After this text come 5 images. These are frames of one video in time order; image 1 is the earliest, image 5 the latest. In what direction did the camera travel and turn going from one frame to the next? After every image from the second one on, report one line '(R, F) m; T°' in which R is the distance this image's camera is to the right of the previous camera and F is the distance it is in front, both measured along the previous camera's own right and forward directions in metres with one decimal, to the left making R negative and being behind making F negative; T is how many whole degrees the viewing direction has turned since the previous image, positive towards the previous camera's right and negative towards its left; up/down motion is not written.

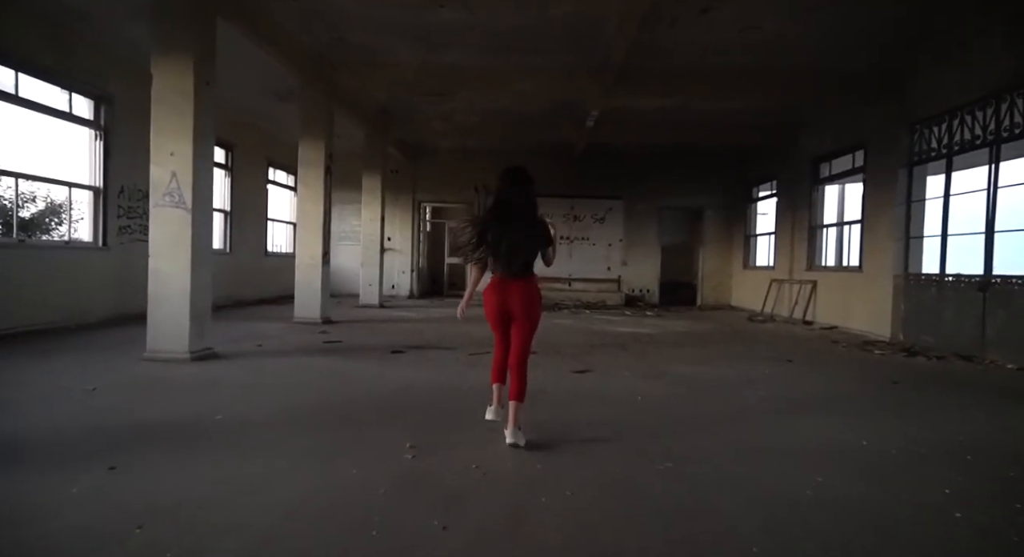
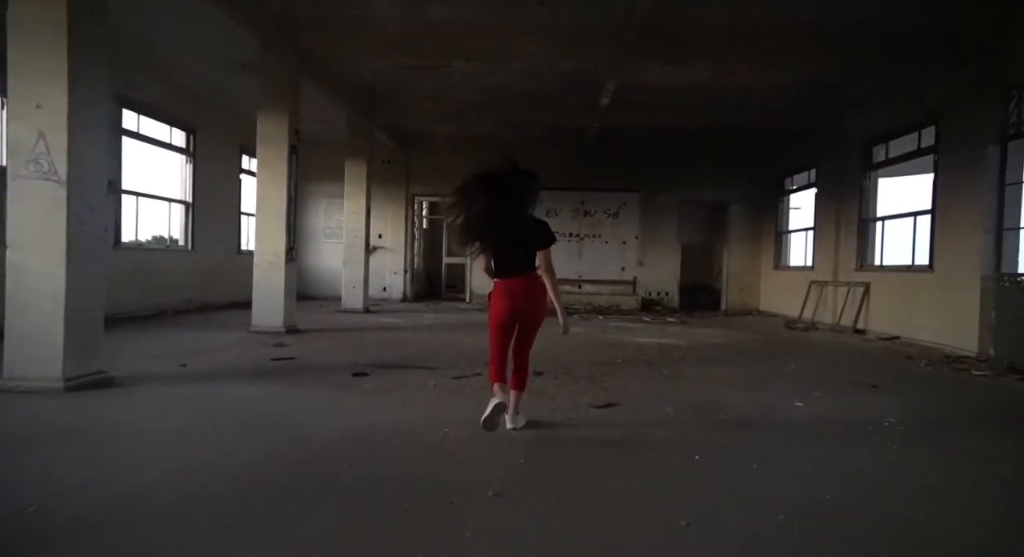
(+0.1, +1.5) m; -1°
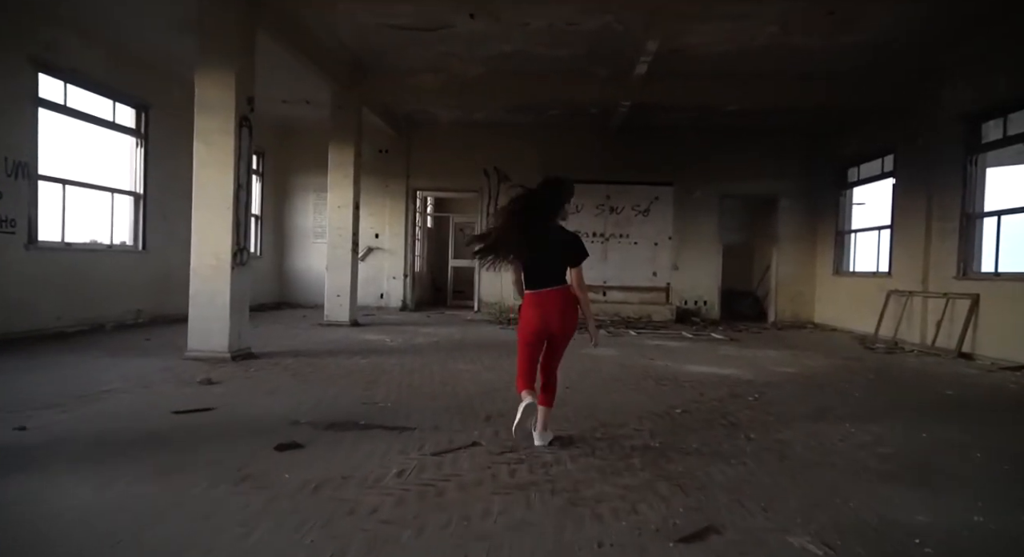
(0.0, +1.8) m; -1°
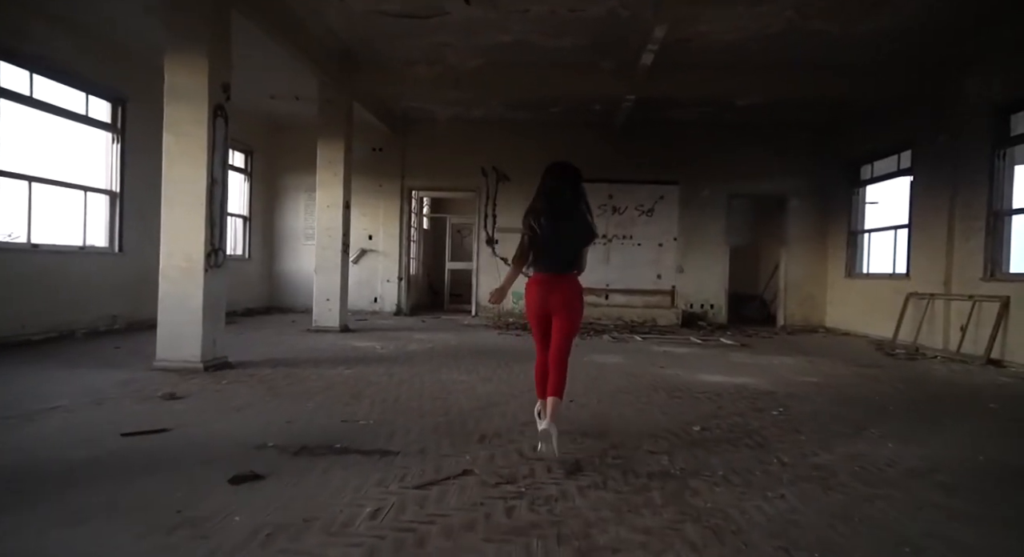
(0.0, +0.5) m; 0°
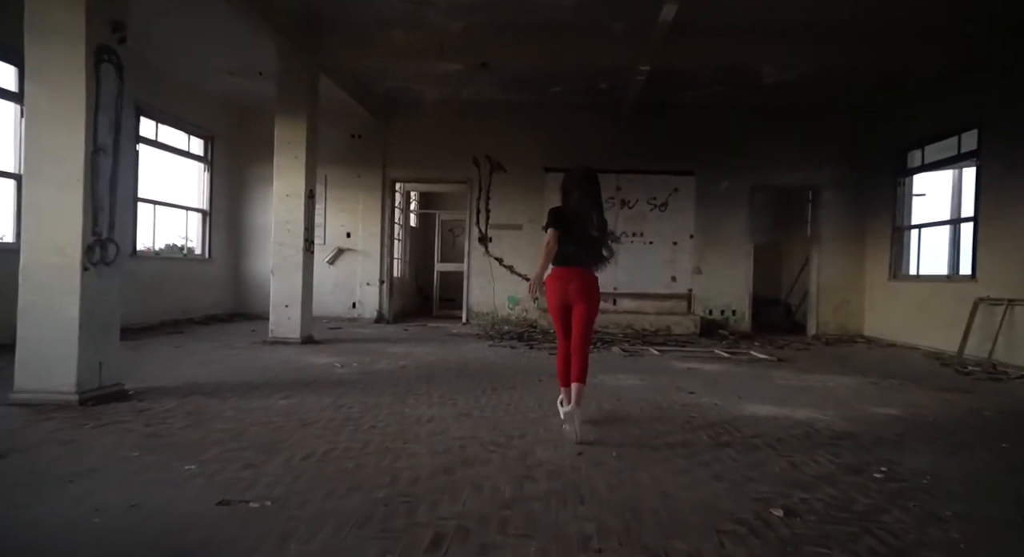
(+0.1, +1.4) m; 0°
